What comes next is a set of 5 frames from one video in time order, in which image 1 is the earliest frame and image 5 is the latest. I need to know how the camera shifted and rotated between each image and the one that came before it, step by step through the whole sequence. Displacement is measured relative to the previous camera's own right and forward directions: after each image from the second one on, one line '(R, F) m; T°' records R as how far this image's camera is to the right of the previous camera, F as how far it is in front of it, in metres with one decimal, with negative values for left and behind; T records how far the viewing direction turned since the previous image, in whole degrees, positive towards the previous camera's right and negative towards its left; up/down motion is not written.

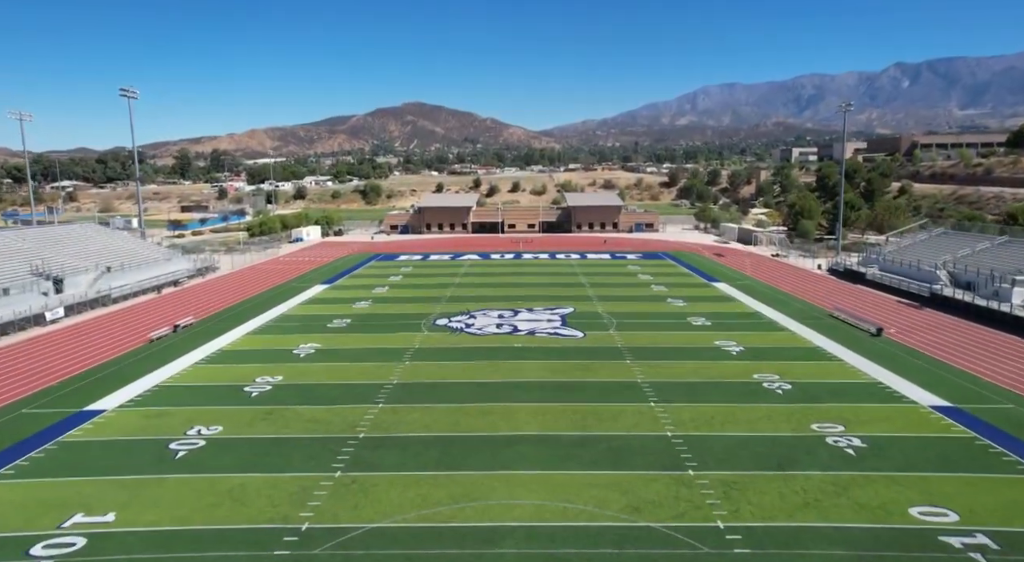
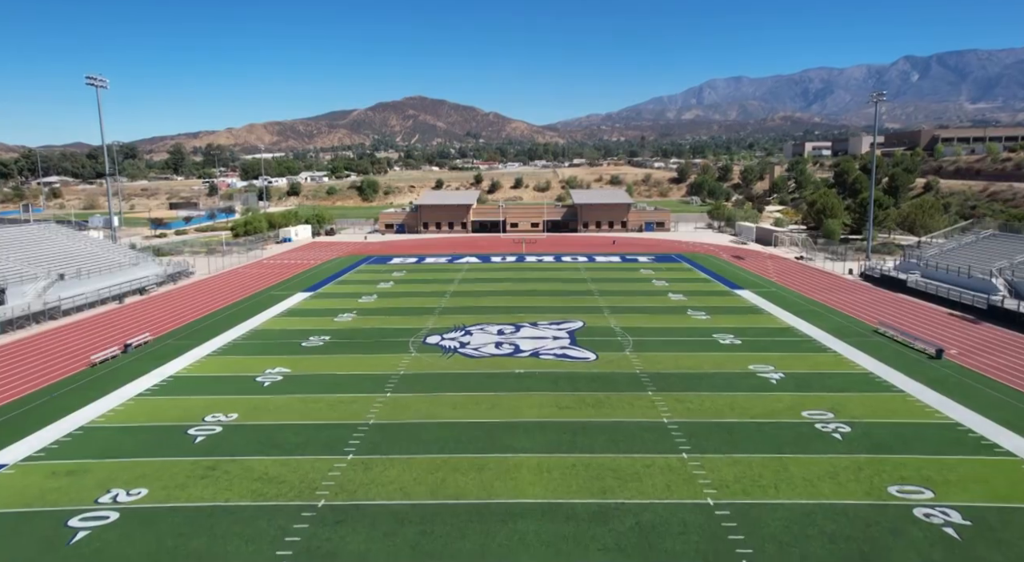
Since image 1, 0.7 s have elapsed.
(+0.1, +4.4) m; 0°
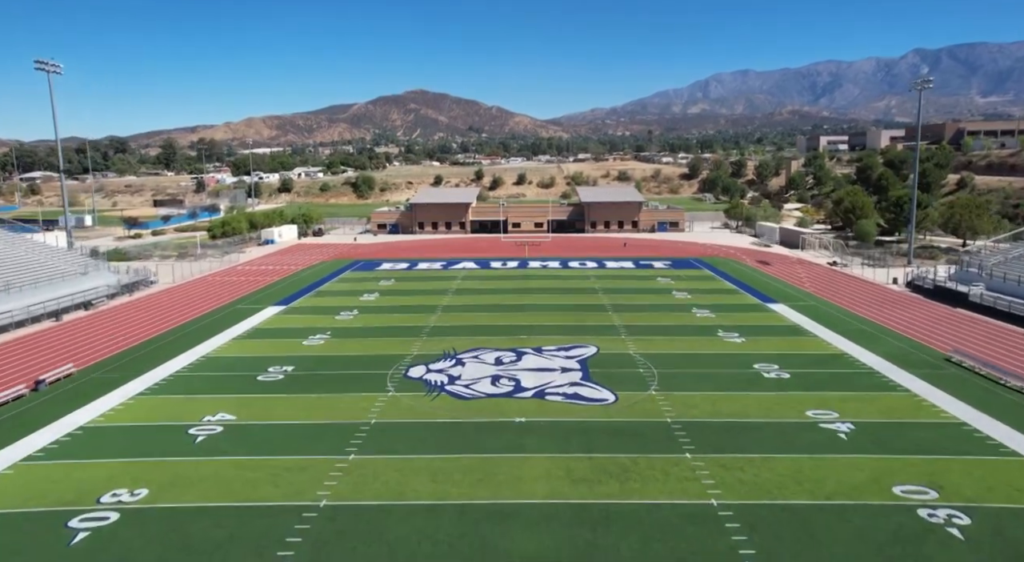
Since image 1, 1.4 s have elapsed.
(+0.1, +5.4) m; 0°
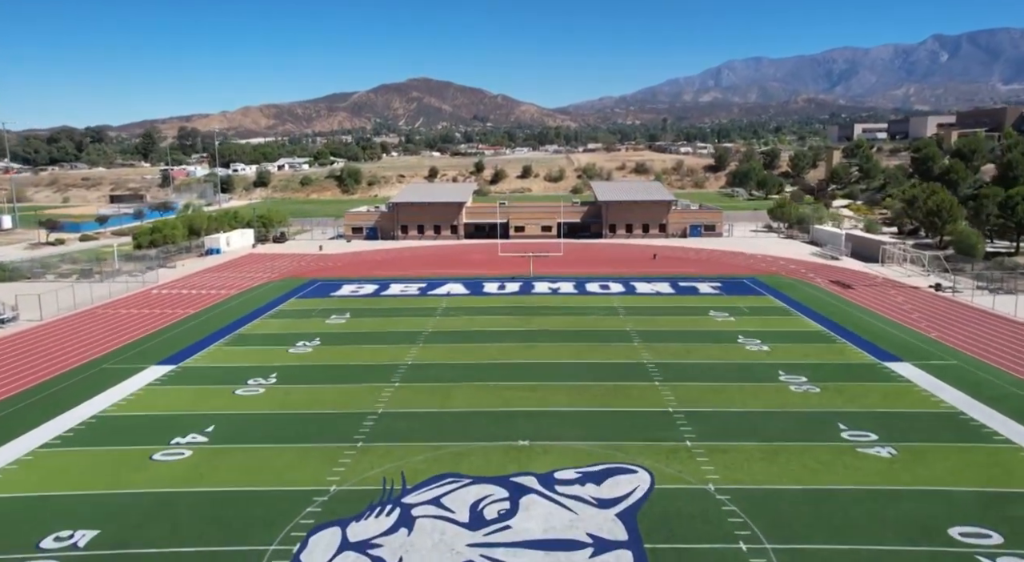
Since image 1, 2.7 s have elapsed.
(+0.4, +12.1) m; -1°
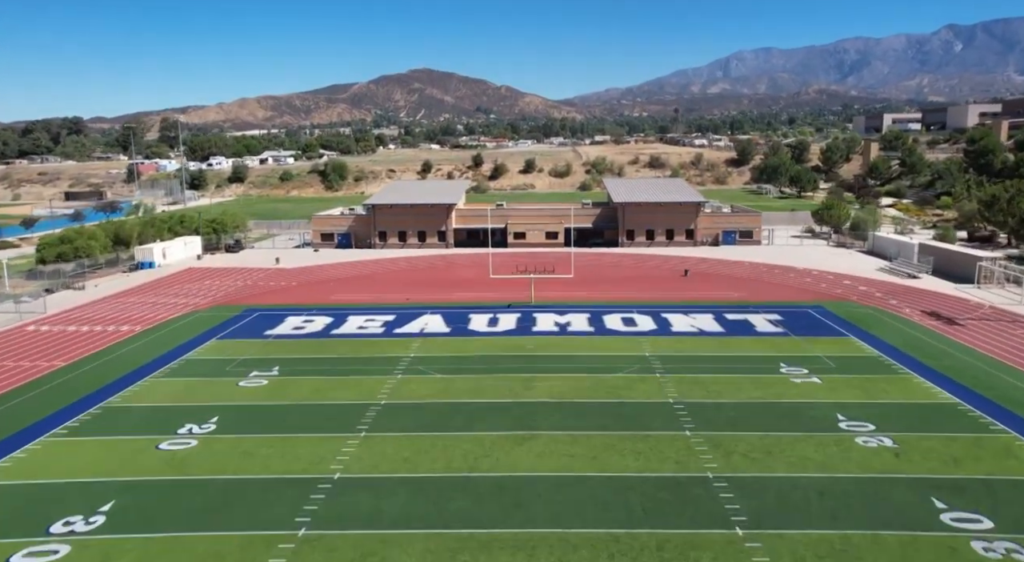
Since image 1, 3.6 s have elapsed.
(+0.4, +9.4) m; 0°
